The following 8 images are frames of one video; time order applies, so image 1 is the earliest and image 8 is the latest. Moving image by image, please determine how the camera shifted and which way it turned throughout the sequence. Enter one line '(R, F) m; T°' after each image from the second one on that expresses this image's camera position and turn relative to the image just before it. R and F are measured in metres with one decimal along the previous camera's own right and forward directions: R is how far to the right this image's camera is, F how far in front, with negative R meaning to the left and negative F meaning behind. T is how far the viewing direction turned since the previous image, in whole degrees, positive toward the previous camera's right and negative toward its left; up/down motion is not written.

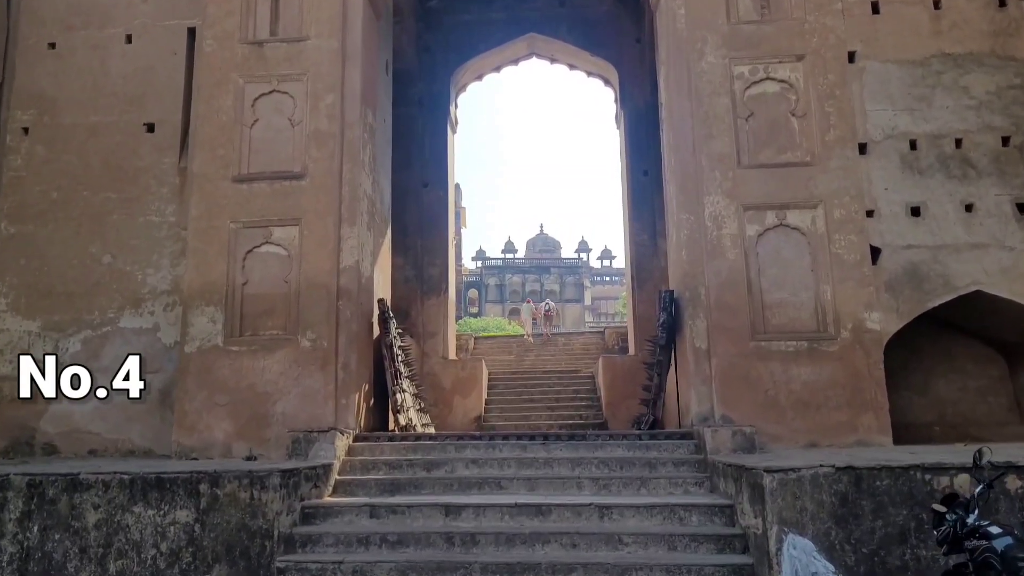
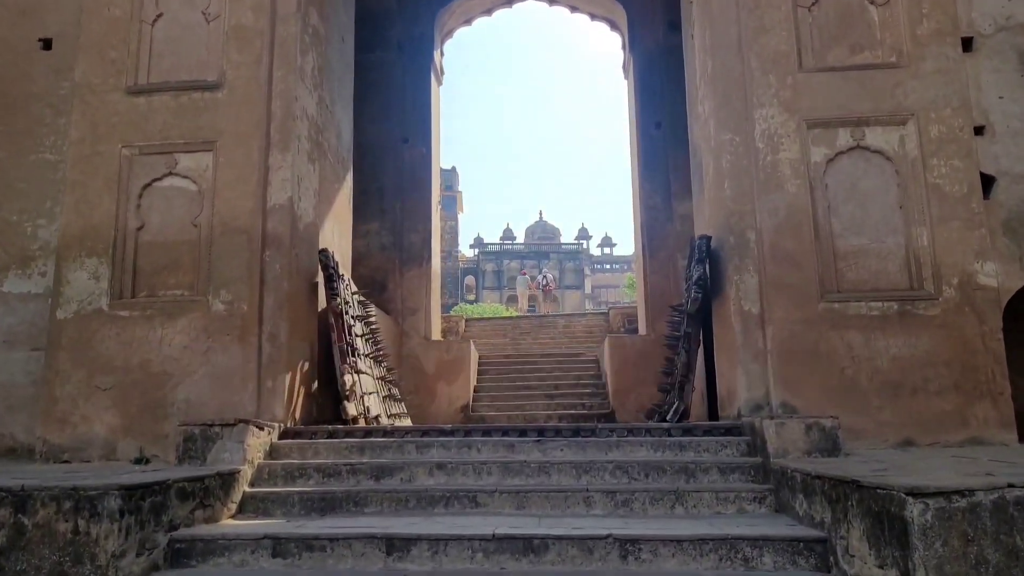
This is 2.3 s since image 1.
(+0.1, +1.7) m; 0°
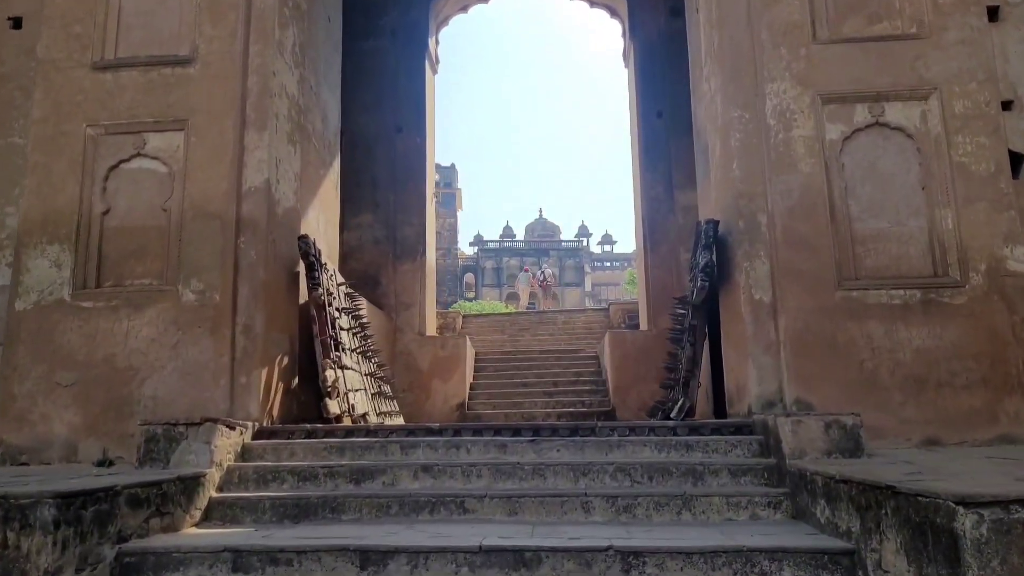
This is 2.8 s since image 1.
(+0.1, +0.4) m; 0°
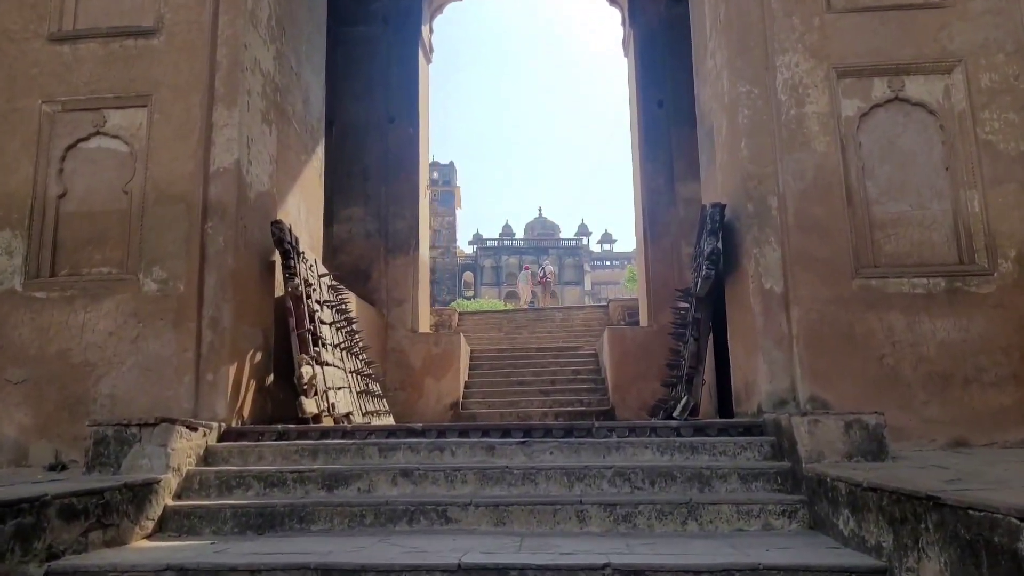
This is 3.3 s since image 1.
(+0.1, +0.4) m; 0°
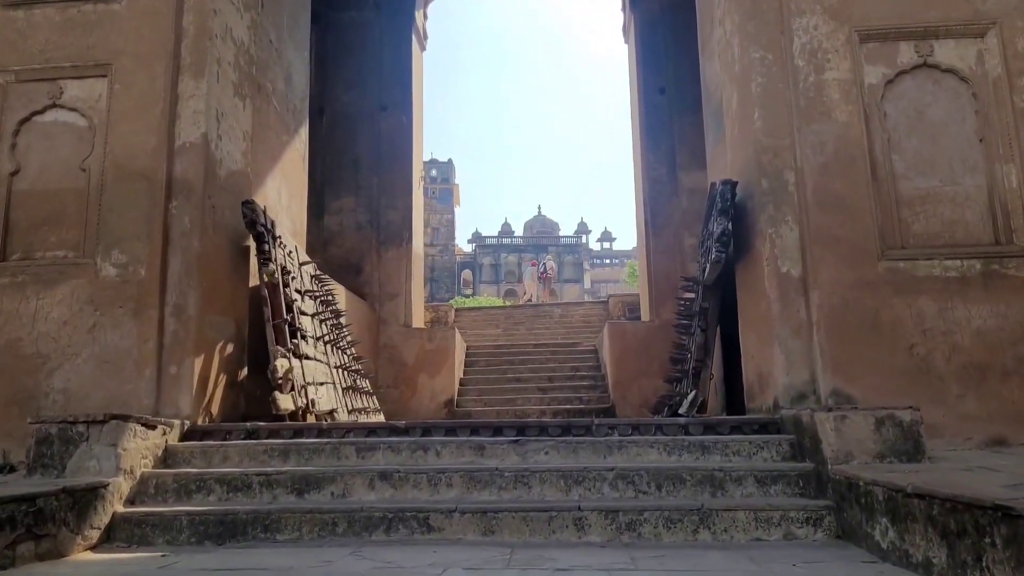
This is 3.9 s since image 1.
(0.0, +0.4) m; 0°
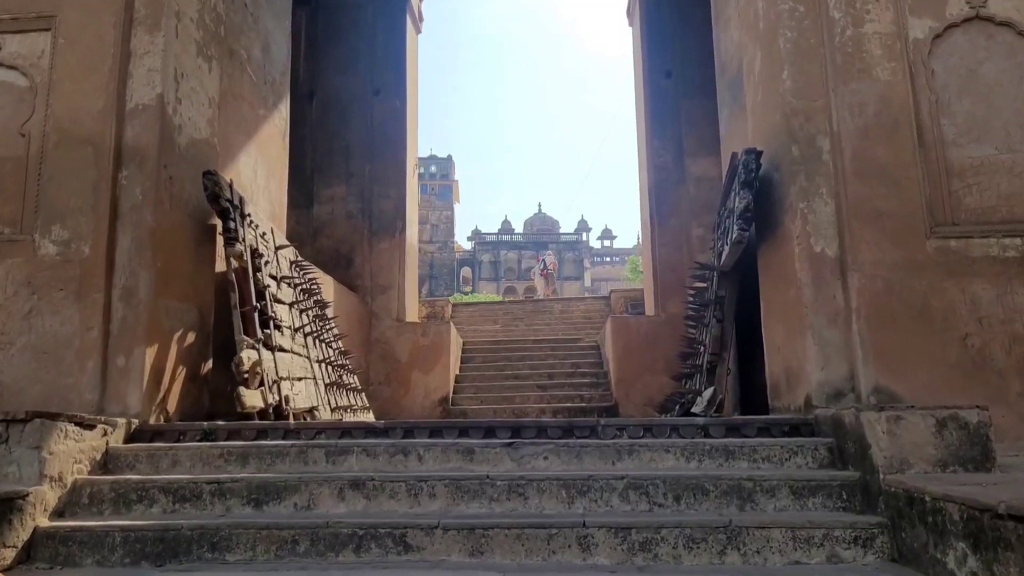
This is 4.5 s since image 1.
(0.0, +0.5) m; 0°
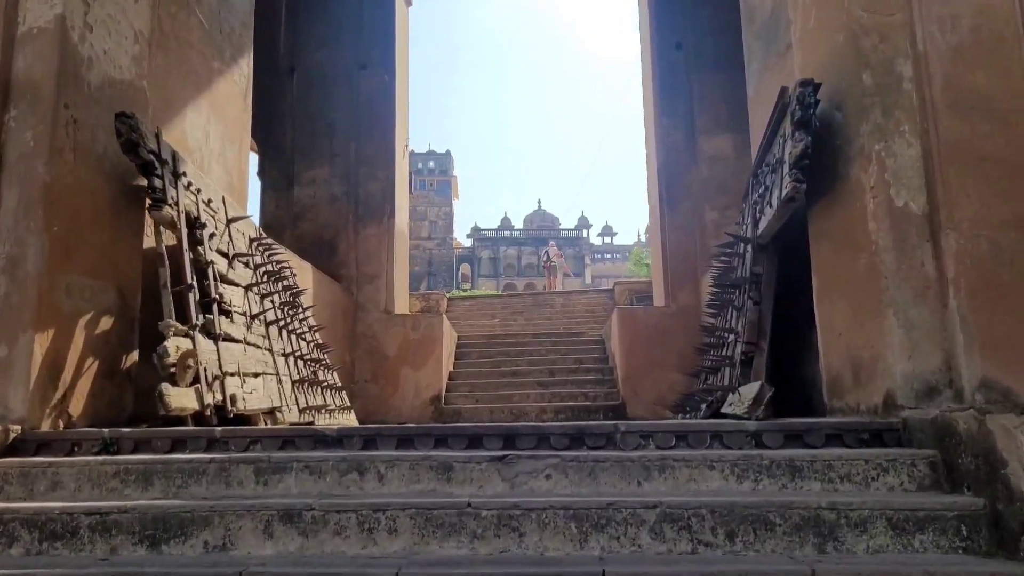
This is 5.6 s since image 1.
(0.0, +0.8) m; 0°
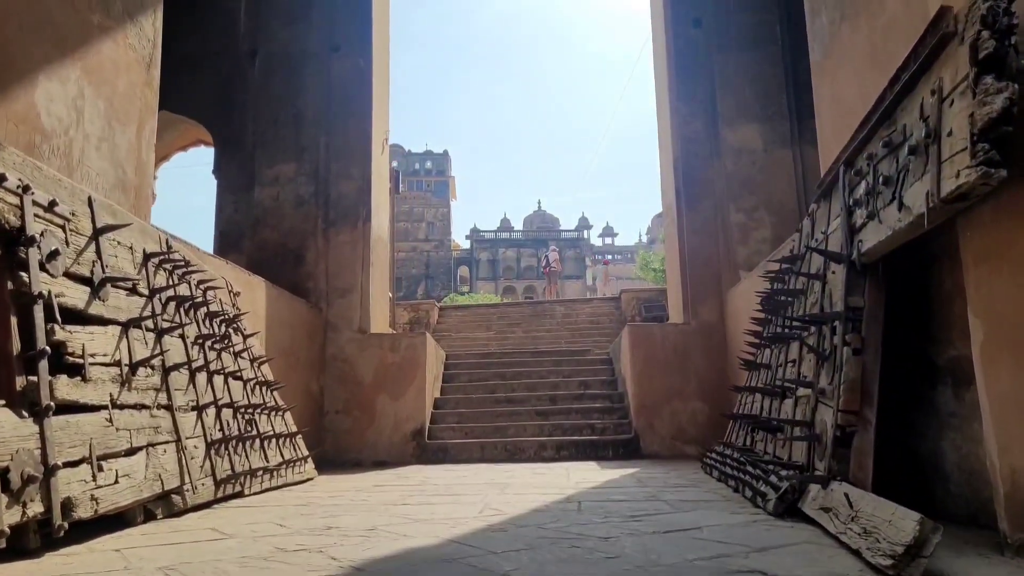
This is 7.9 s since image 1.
(+0.1, +1.2) m; 0°
